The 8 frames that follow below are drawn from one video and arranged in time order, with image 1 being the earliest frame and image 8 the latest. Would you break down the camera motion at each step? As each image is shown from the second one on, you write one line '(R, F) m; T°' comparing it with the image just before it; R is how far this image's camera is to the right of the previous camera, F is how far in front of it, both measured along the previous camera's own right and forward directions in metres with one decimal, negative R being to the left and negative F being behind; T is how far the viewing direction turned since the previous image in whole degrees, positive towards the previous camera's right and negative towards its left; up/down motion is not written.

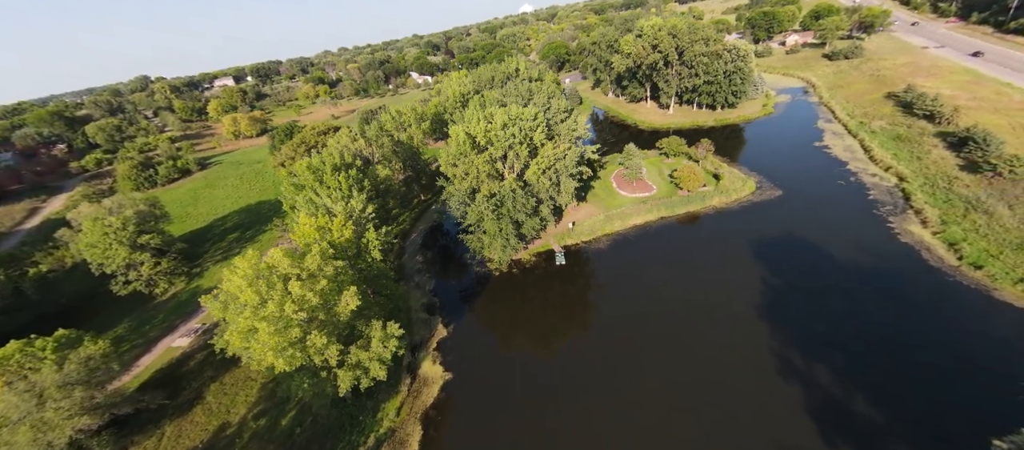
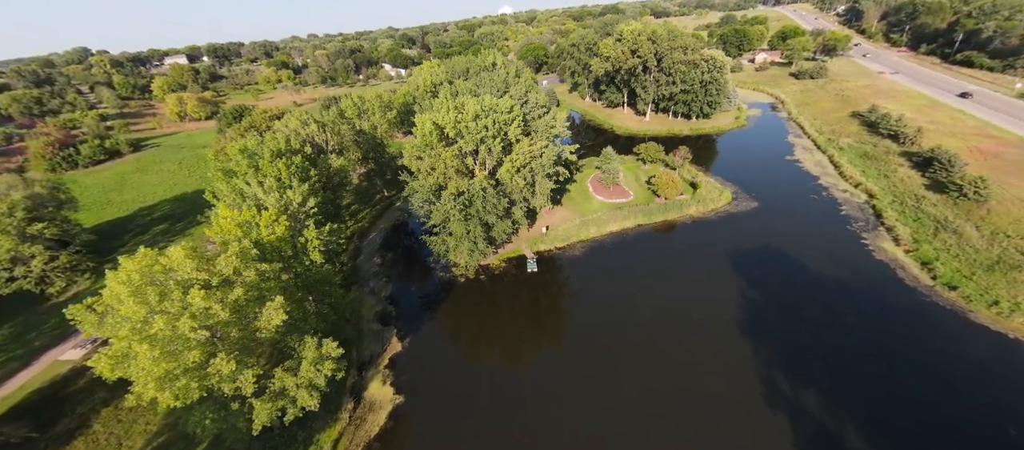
(+0.2, +3.7) m; +4°
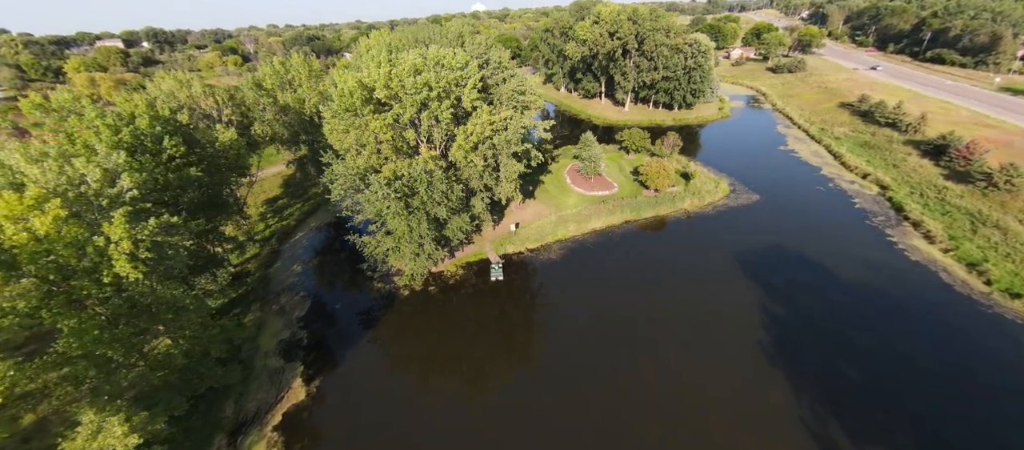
(+1.4, +8.9) m; +4°
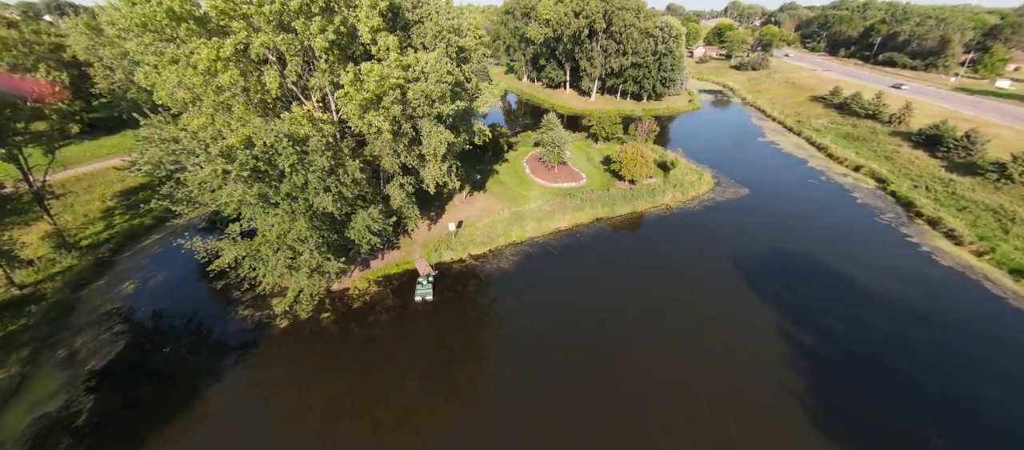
(+2.0, +8.9) m; +5°
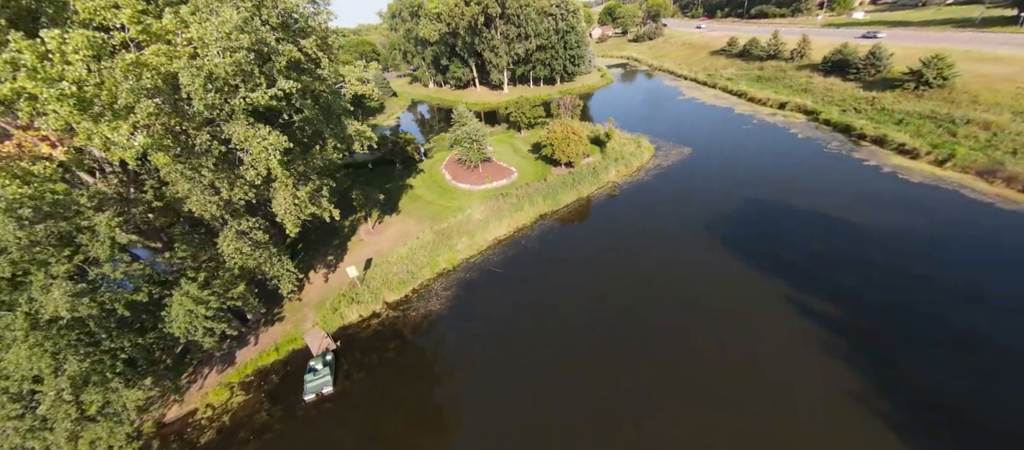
(+1.3, +6.3) m; +9°
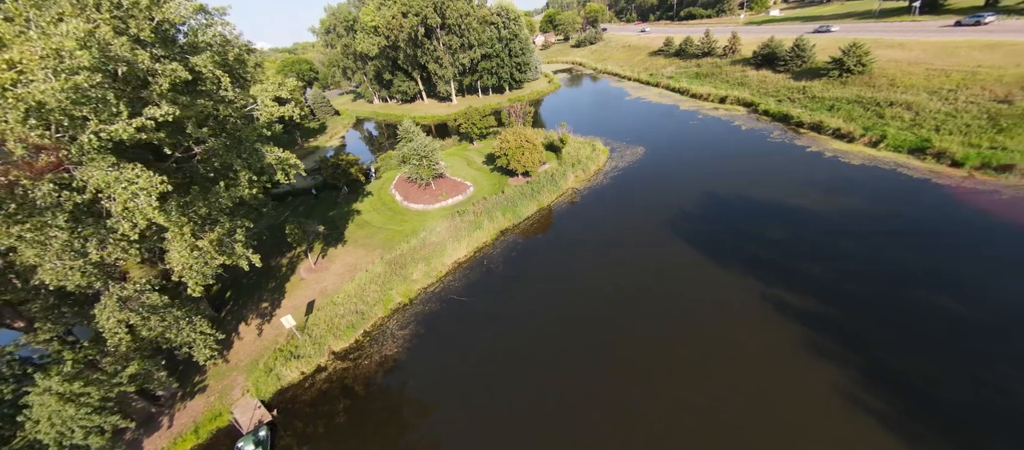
(+0.3, +1.6) m; +6°
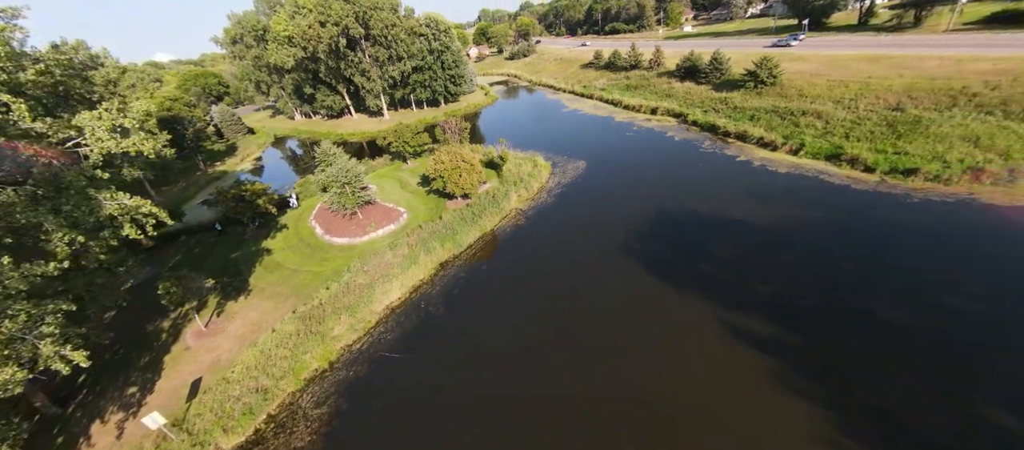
(+0.4, +2.1) m; +8°
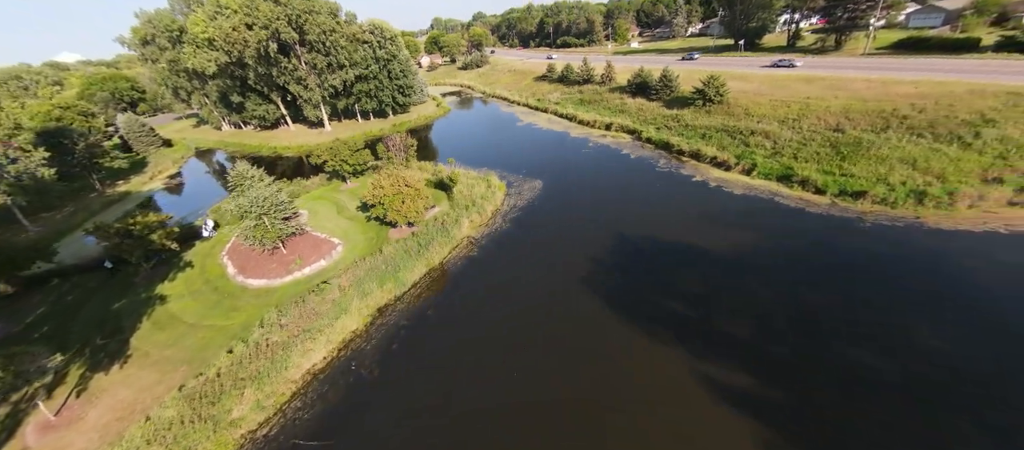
(+0.5, +2.3) m; +6°
